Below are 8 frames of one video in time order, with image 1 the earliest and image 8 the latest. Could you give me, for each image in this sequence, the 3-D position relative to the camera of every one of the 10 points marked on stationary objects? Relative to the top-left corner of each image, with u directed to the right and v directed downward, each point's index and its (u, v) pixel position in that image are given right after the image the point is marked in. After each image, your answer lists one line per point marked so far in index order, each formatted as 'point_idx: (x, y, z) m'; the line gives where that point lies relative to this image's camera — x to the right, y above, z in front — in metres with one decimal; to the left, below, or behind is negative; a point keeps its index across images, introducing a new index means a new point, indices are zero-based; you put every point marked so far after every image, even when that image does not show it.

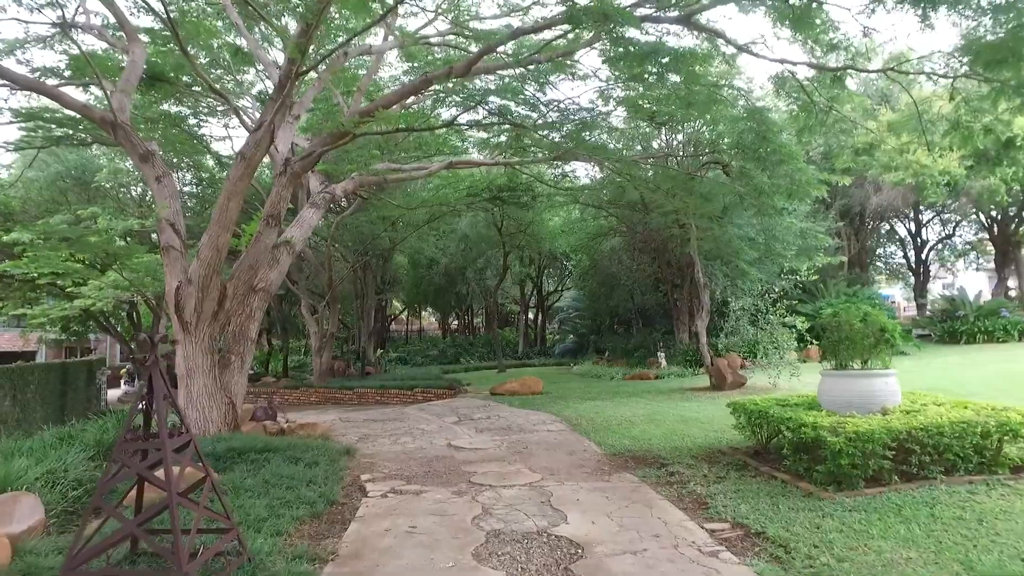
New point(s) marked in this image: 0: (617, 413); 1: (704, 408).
0: (+1.2, -1.4, +7.5) m
1: (+2.2, -1.4, +7.5) m
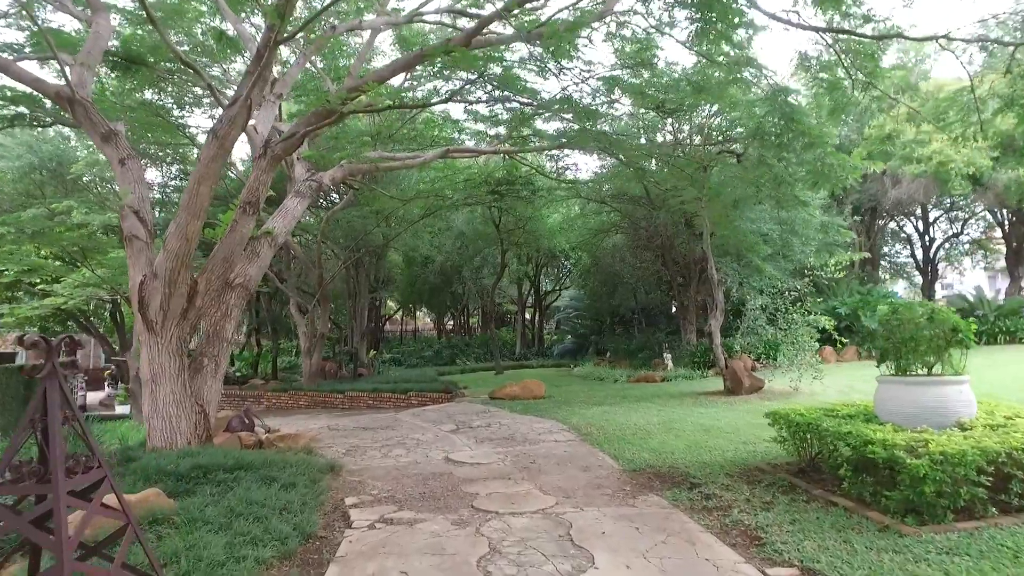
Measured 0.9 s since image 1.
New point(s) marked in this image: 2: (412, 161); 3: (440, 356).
0: (+1.2, -1.4, +6.9) m
1: (+2.2, -1.3, +6.9) m
2: (-1.3, +1.6, +8.7) m
3: (-2.0, -1.9, +19.0) m
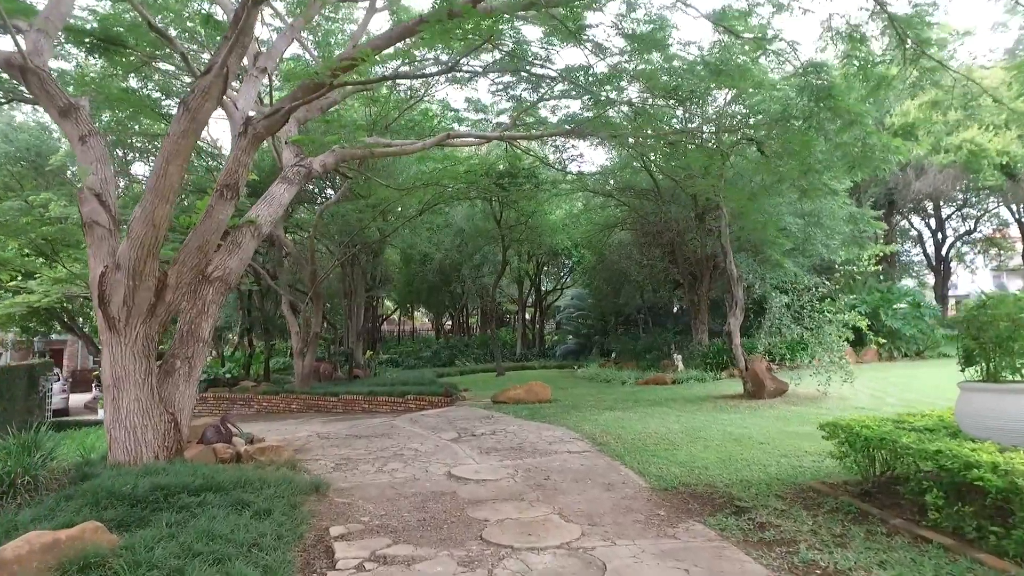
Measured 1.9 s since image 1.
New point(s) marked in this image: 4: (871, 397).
0: (+1.3, -1.3, +6.3) m
1: (+2.3, -1.3, +6.3) m
2: (-1.2, +1.7, +8.1) m
3: (-2.0, -1.9, +18.3) m
4: (+4.0, -1.2, +7.3) m
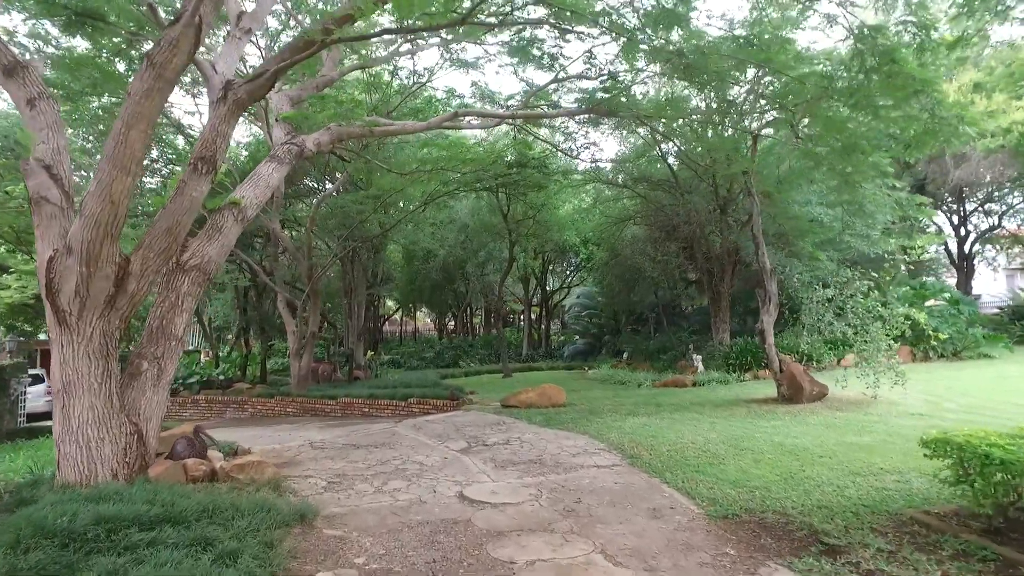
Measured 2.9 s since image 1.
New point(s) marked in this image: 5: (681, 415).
0: (+1.4, -1.3, +5.6) m
1: (+2.4, -1.2, +5.6) m
2: (-1.1, +1.8, +7.4) m
3: (-1.8, -1.8, +17.6) m
4: (+4.1, -1.1, +6.6) m
5: (+1.8, -1.4, +7.2) m
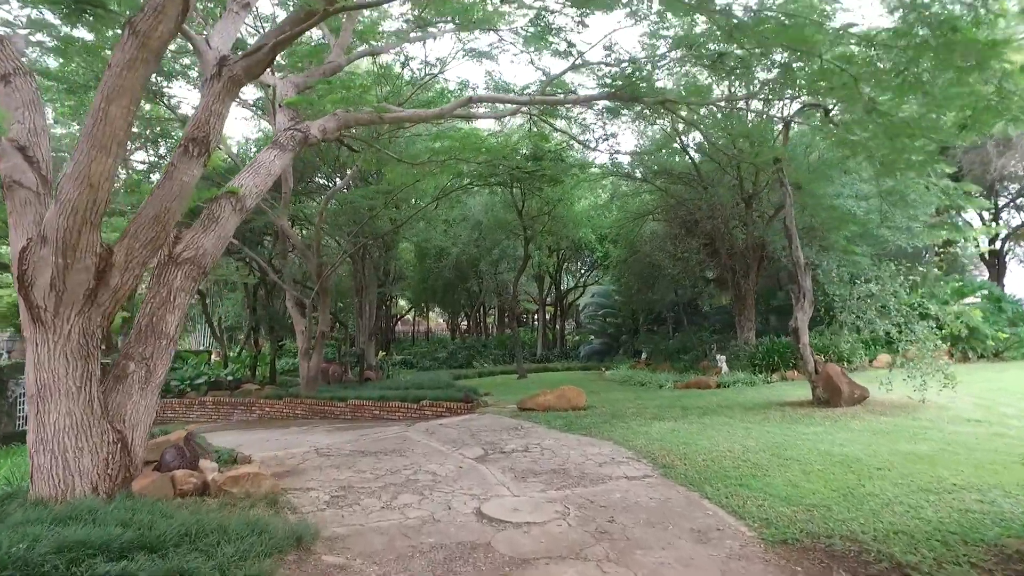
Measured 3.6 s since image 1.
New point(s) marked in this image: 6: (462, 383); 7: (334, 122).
0: (+1.6, -1.2, +5.2) m
1: (+2.6, -1.2, +5.2) m
2: (-0.9, +1.8, +7.0) m
3: (-1.5, -1.8, +17.3) m
4: (+4.3, -1.1, +6.1) m
5: (+2.0, -1.3, +6.7) m
6: (-0.9, -1.7, +11.9) m
7: (-1.6, +1.5, +5.9) m
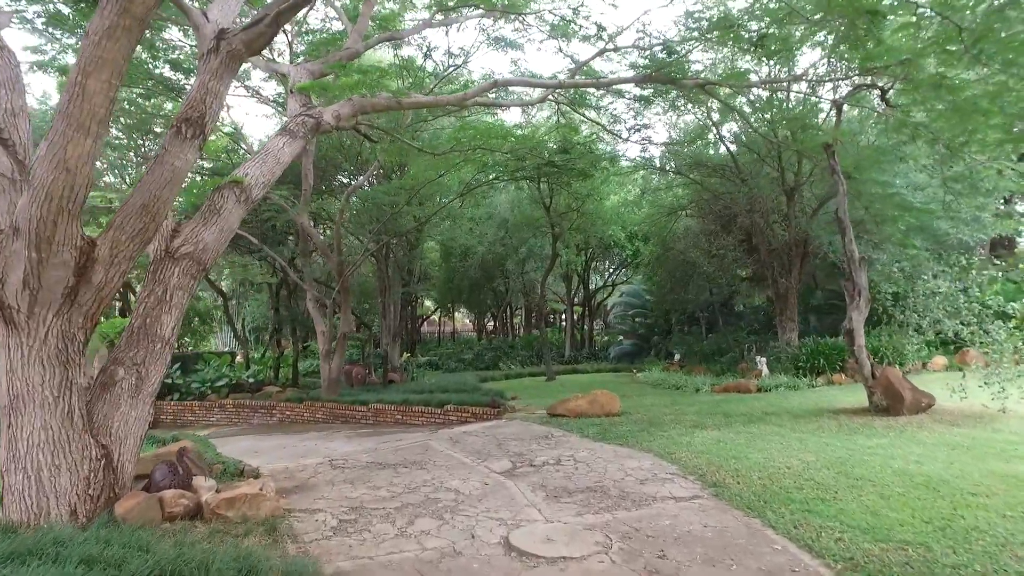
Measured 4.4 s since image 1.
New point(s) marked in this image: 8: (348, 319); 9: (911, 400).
0: (+1.8, -1.2, +4.6) m
1: (+2.8, -1.1, +4.6) m
2: (-0.6, +1.8, +6.5) m
3: (-0.8, -1.8, +16.8) m
4: (+4.5, -1.1, +5.5) m
5: (+2.3, -1.3, +6.2) m
6: (-0.4, -1.7, +11.4) m
7: (-1.4, +1.5, +5.5) m
8: (-2.8, -0.5, +11.1) m
9: (+3.6, -1.0, +6.0) m
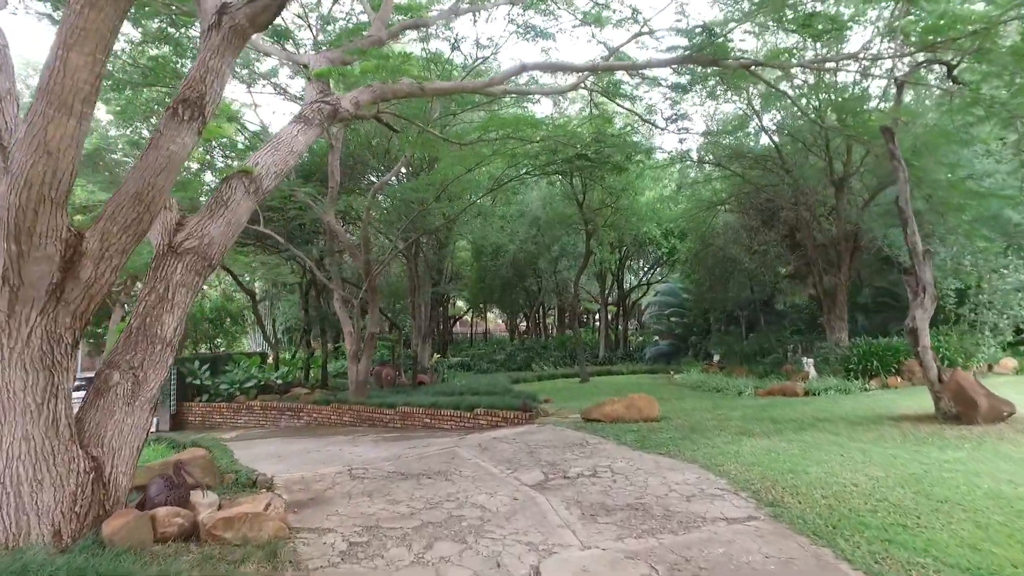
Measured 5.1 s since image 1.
0: (+2.0, -1.2, +4.2) m
1: (+3.0, -1.1, +4.1) m
2: (-0.3, +1.8, +6.2) m
3: (0.0, -1.8, +16.5) m
4: (+4.8, -1.0, +4.9) m
5: (+2.6, -1.3, +5.7) m
6: (+0.1, -1.7, +11.0) m
7: (-1.1, +1.5, +5.2) m
8: (-2.2, -0.5, +10.8) m
9: (+3.9, -1.0, +5.5) m
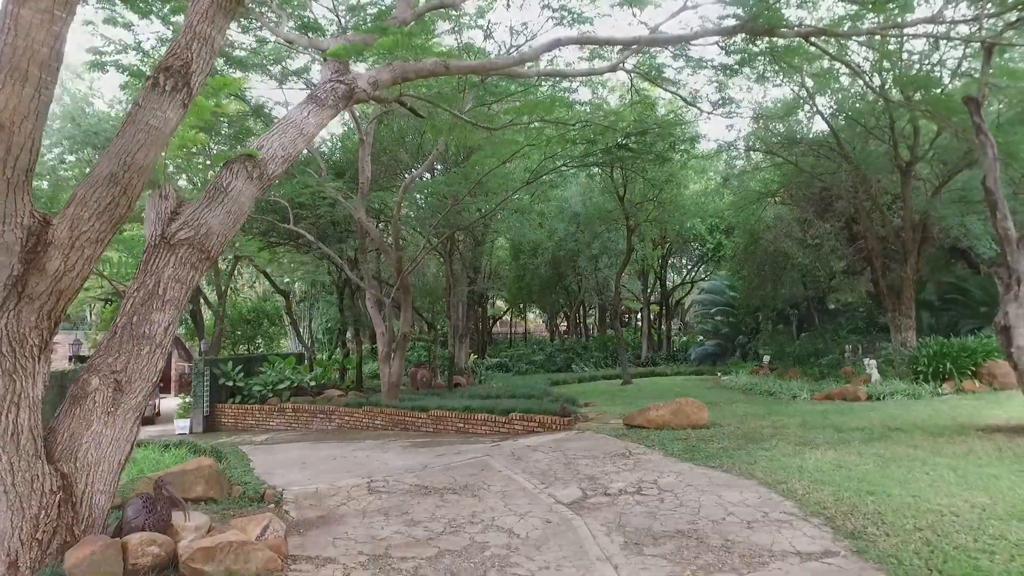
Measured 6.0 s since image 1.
0: (+2.2, -1.1, +3.6) m
1: (+3.2, -1.0, +3.4) m
2: (-0.1, +1.9, +5.7) m
3: (+1.0, -1.8, +16.0) m
4: (+5.0, -0.9, +4.1) m
5: (+2.8, -1.2, +5.0) m
6: (+0.7, -1.6, +10.5) m
7: (-0.9, +1.5, +4.8) m
8: (-1.6, -0.5, +10.5) m
9: (+4.2, -0.9, +4.7) m
